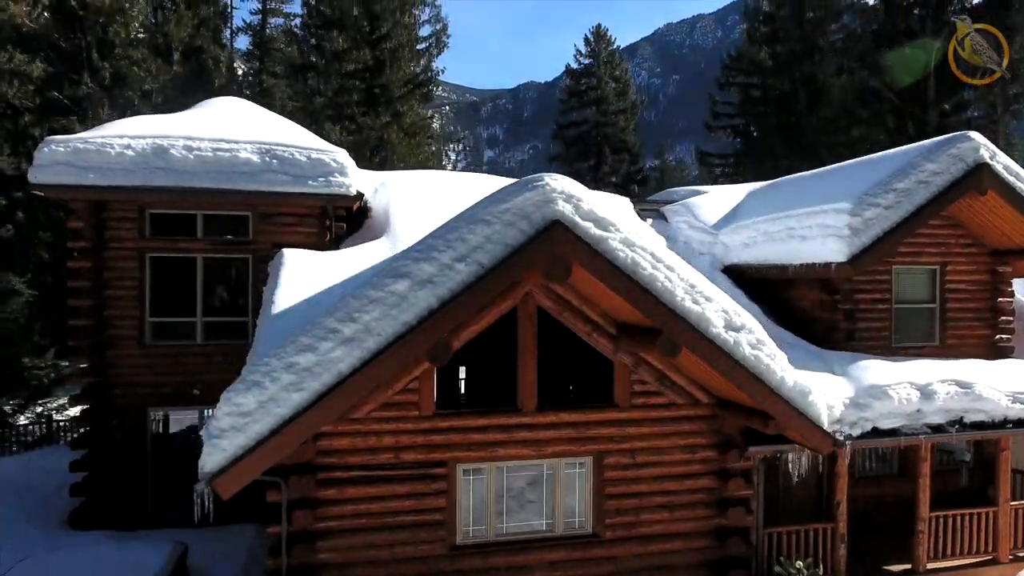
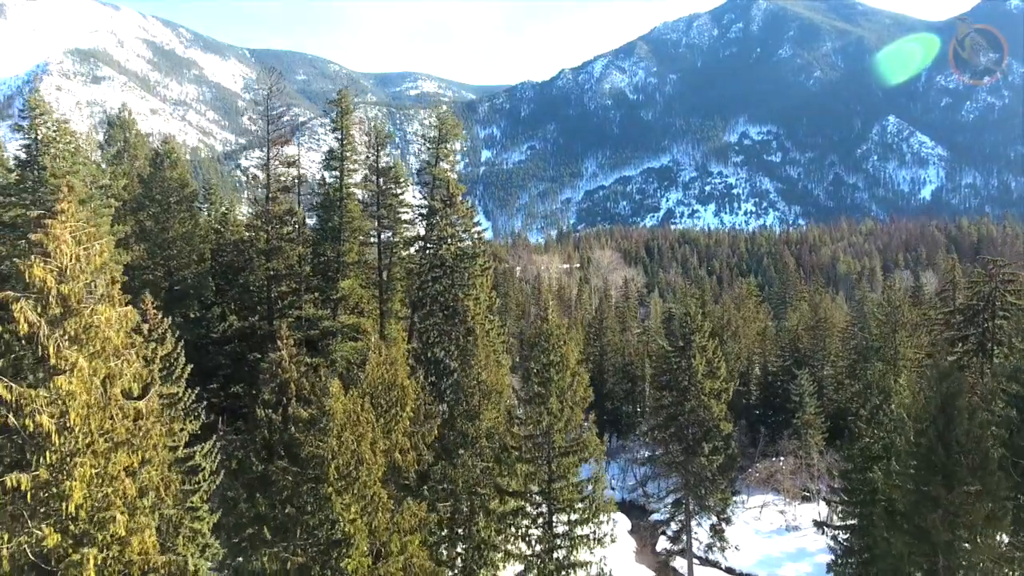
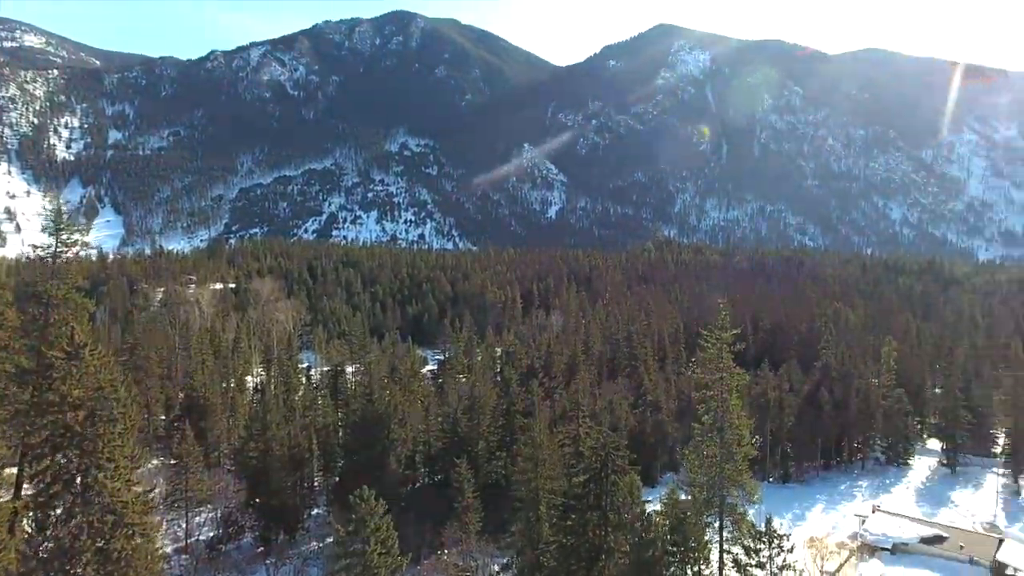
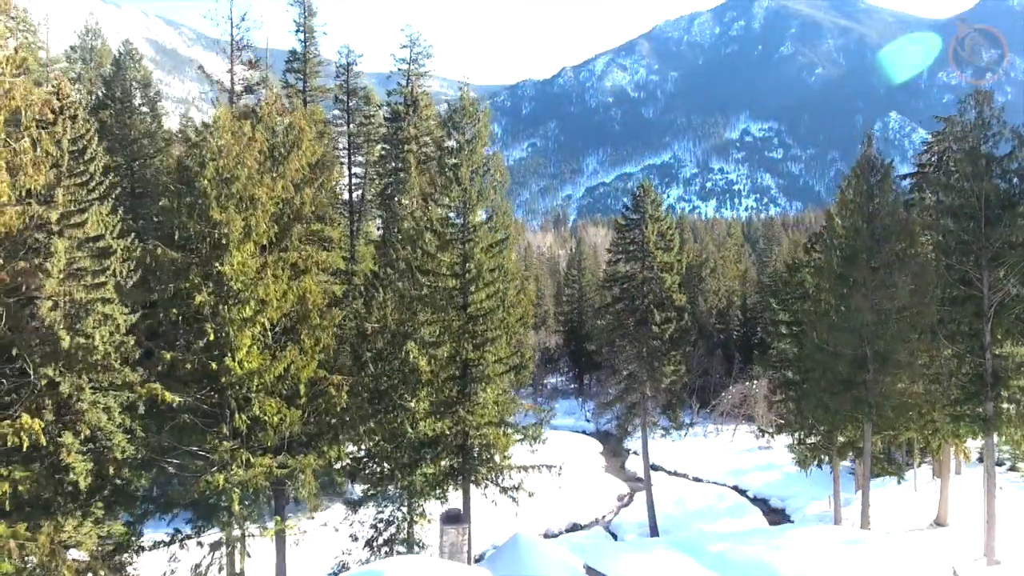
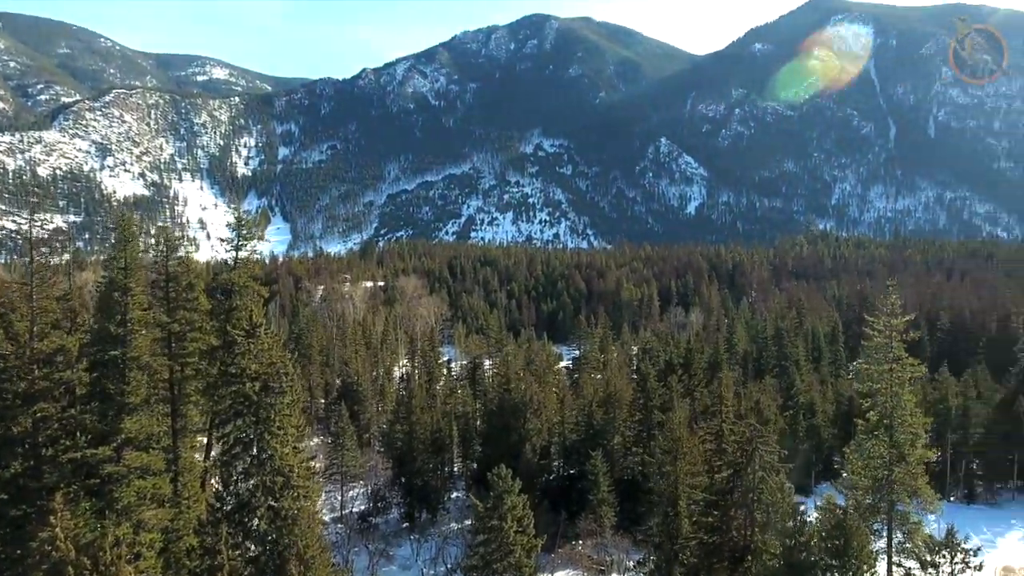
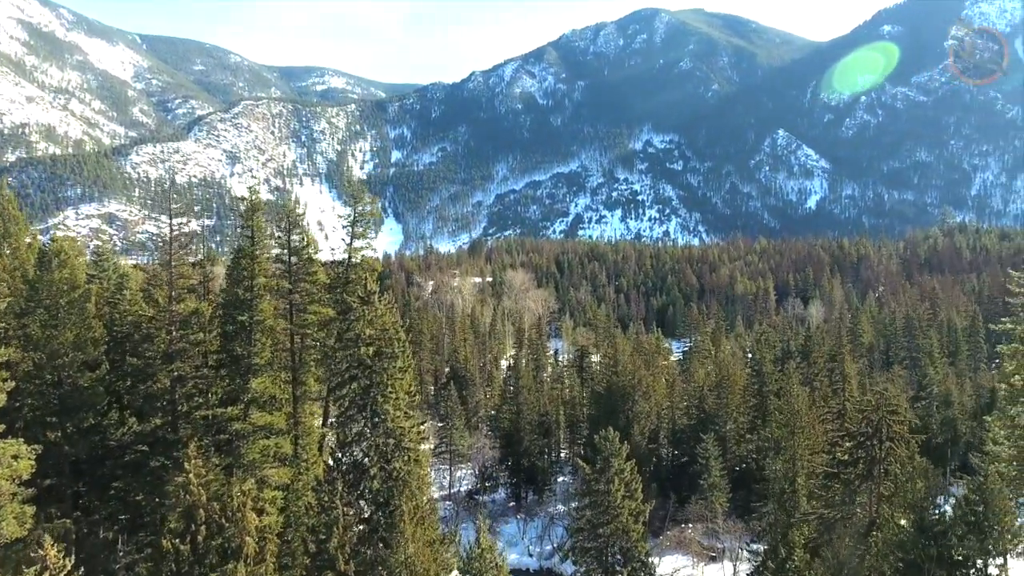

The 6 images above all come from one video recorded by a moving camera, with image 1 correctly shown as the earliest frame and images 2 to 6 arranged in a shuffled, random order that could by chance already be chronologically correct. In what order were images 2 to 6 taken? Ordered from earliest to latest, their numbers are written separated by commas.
4, 2, 6, 5, 3
